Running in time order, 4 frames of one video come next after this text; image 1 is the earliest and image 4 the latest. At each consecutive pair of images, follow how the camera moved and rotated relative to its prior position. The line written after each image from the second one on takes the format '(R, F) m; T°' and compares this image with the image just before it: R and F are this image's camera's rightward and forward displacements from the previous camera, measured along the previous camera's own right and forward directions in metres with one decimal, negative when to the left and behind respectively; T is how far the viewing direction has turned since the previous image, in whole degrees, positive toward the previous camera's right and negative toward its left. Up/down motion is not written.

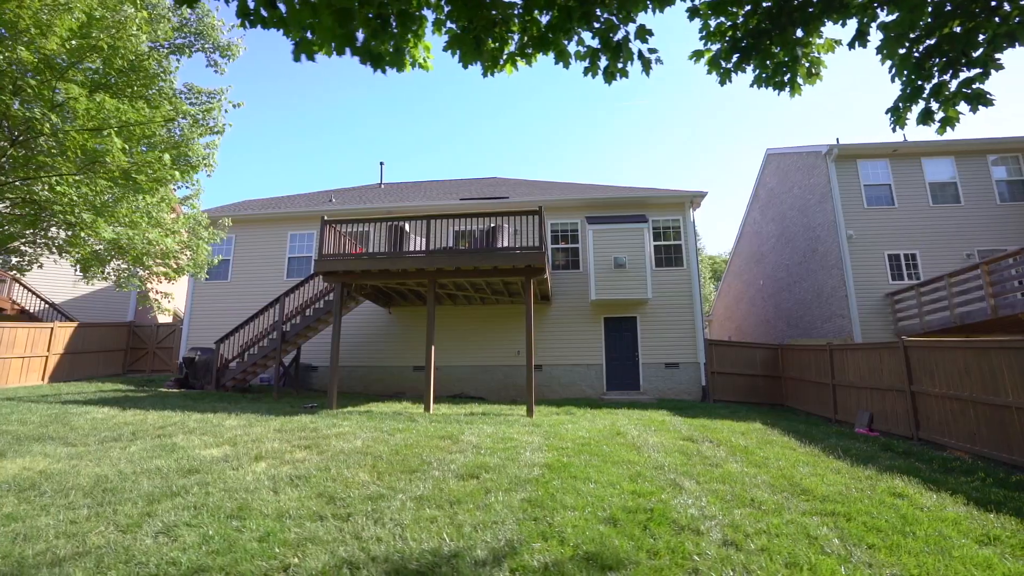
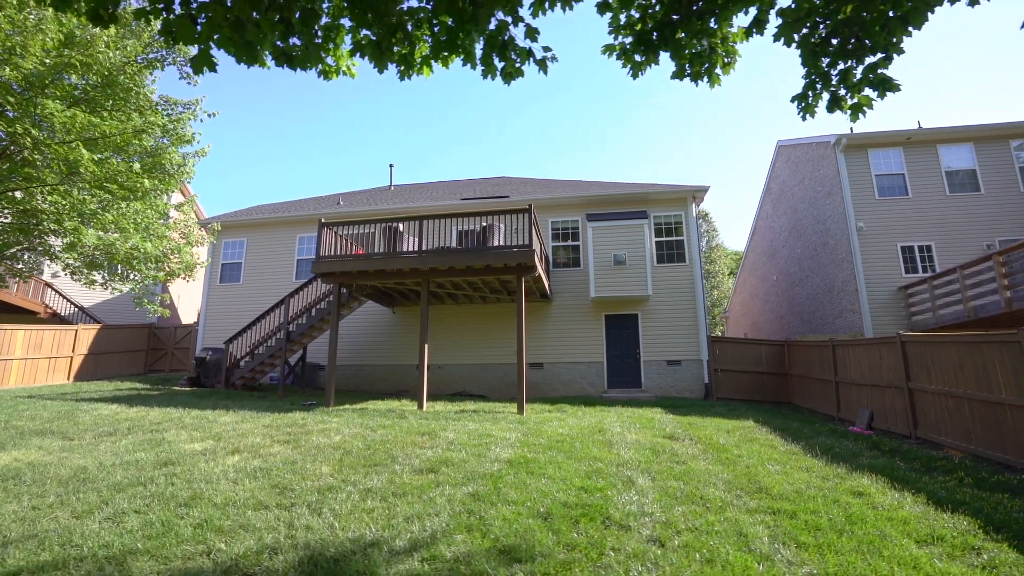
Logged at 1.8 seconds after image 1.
(+0.7, 0.0) m; -3°
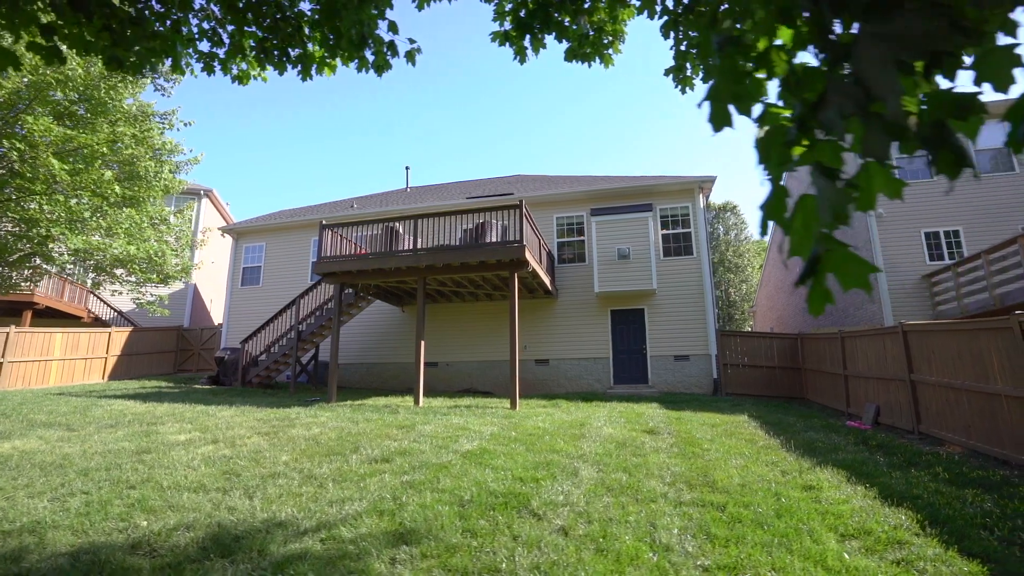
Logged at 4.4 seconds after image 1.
(+0.9, 0.0) m; -5°
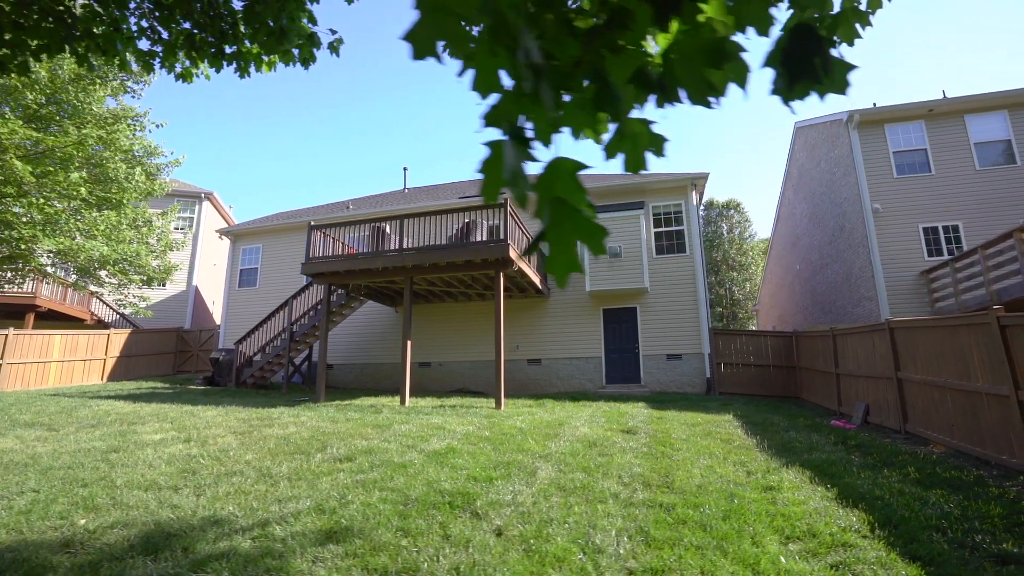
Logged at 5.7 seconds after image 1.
(+0.5, +0.1) m; -1°
